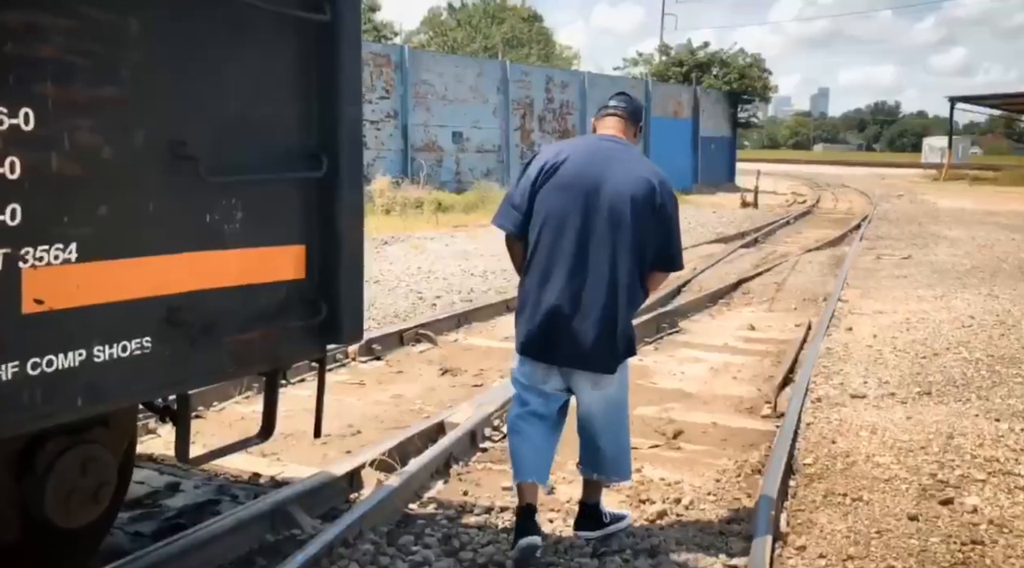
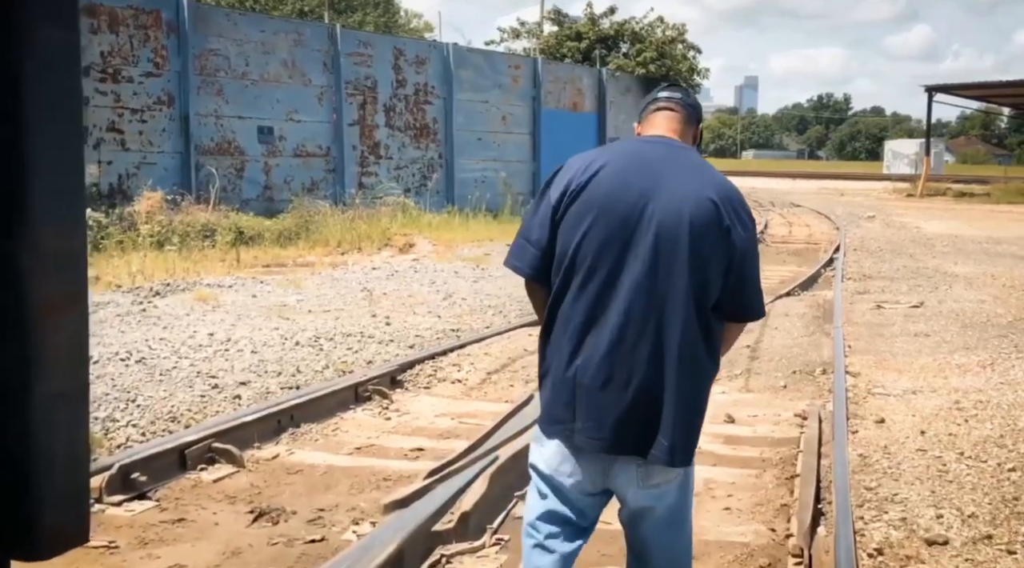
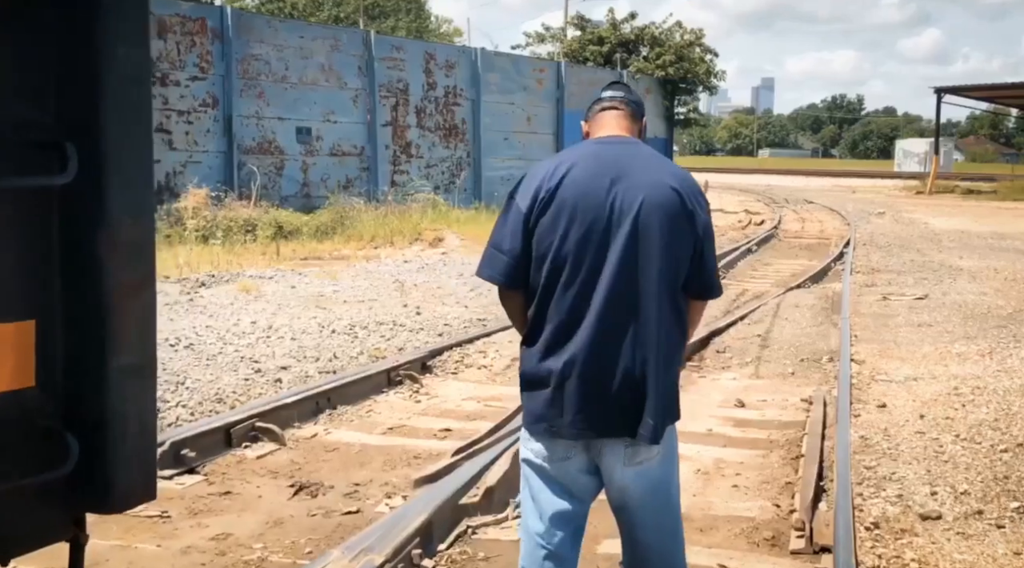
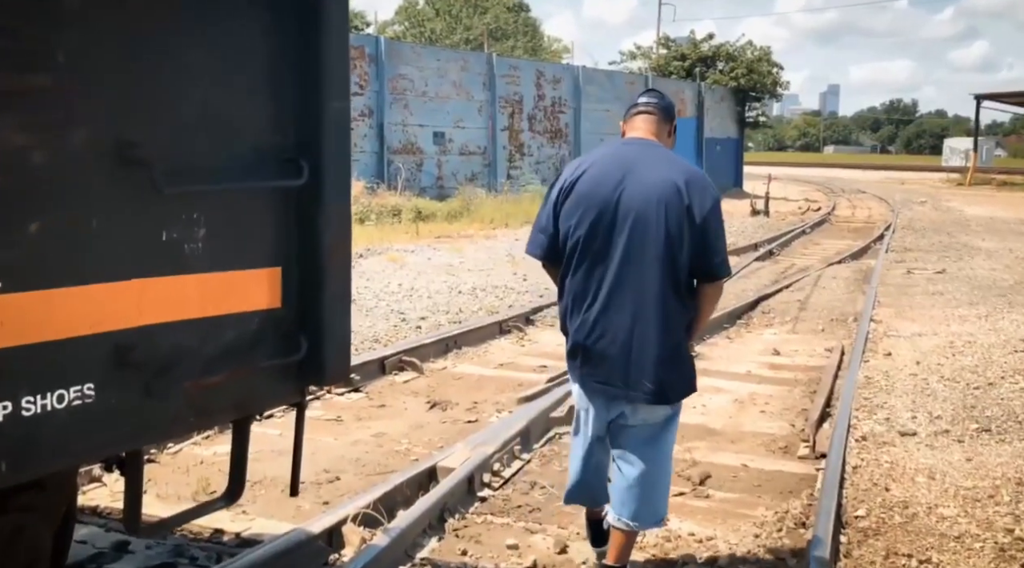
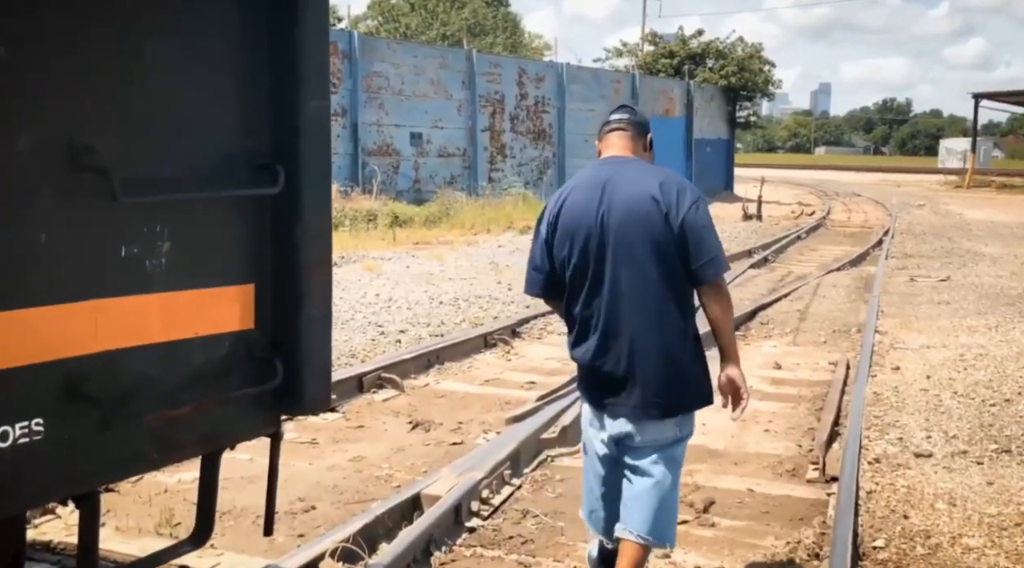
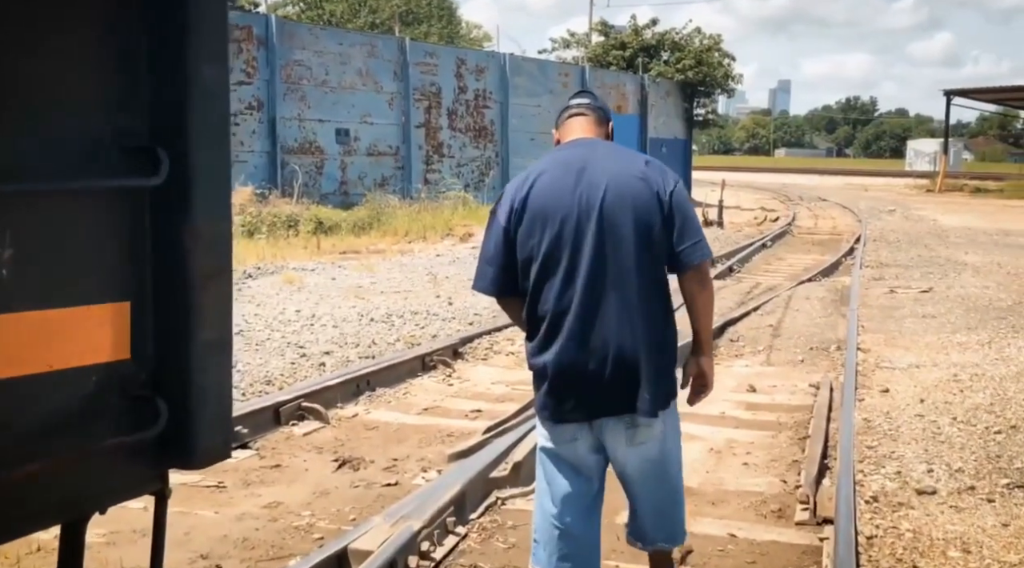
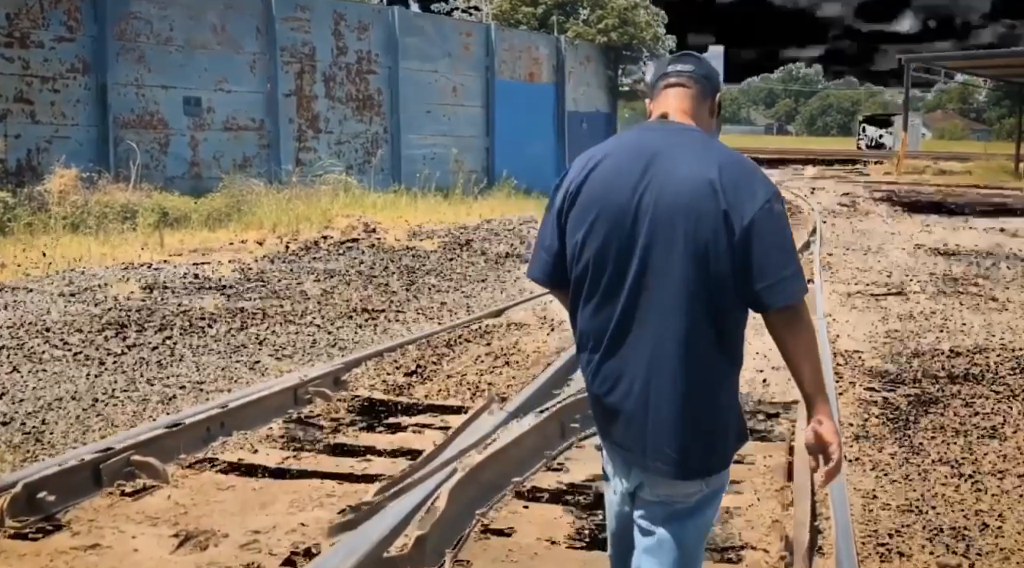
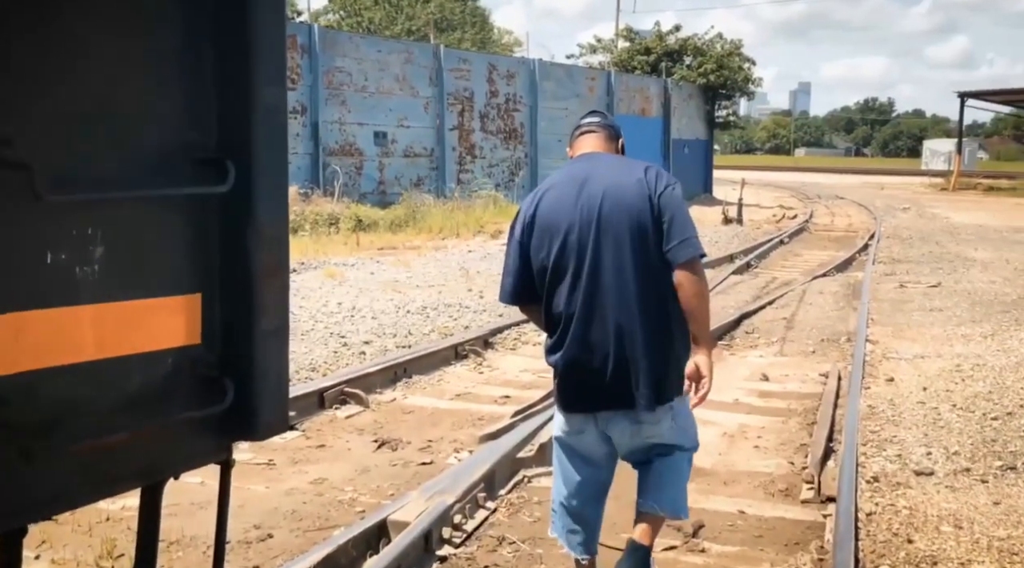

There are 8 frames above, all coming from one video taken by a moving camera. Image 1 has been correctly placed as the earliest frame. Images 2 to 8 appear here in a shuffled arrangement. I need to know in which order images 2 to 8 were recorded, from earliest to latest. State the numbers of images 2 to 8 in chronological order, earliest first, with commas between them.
4, 5, 8, 6, 3, 2, 7
